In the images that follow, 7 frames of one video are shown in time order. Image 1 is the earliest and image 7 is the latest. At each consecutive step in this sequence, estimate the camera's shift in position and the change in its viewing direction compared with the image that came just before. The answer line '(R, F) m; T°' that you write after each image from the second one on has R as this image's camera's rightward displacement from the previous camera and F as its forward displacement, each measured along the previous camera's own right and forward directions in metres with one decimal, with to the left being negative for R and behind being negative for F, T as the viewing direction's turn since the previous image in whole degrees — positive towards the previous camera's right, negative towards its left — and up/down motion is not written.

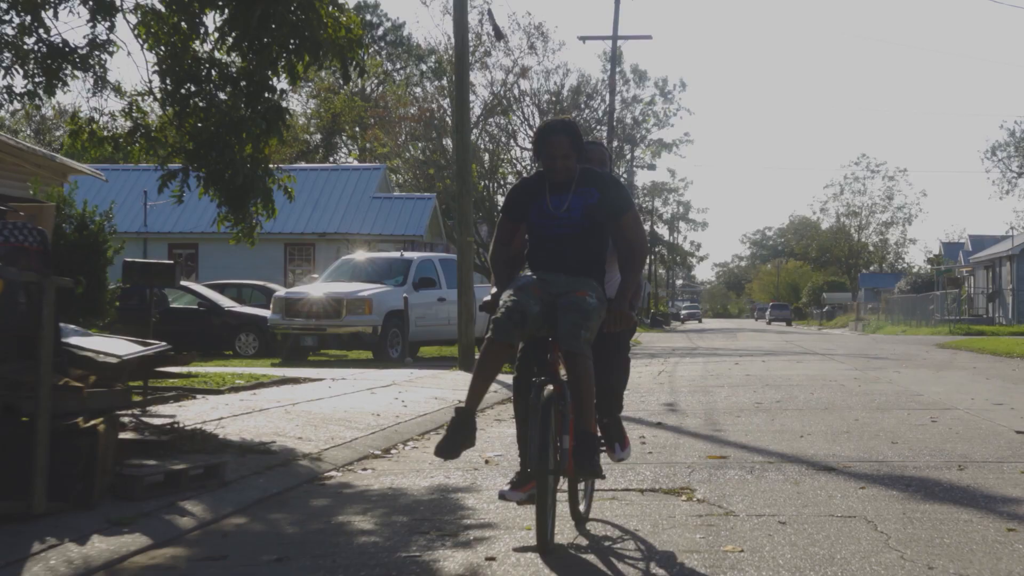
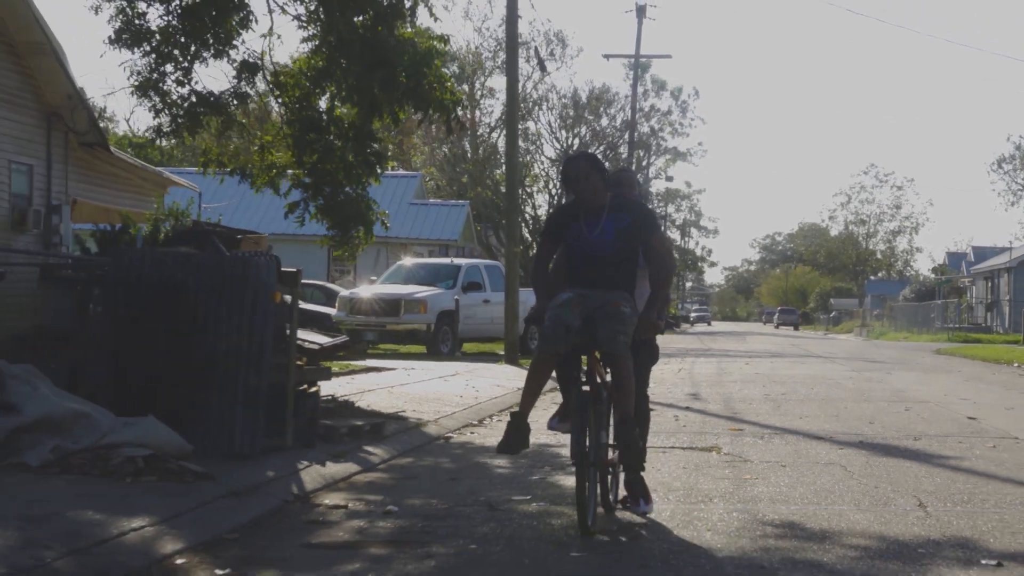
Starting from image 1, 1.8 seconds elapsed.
(-0.3, -2.5) m; 0°
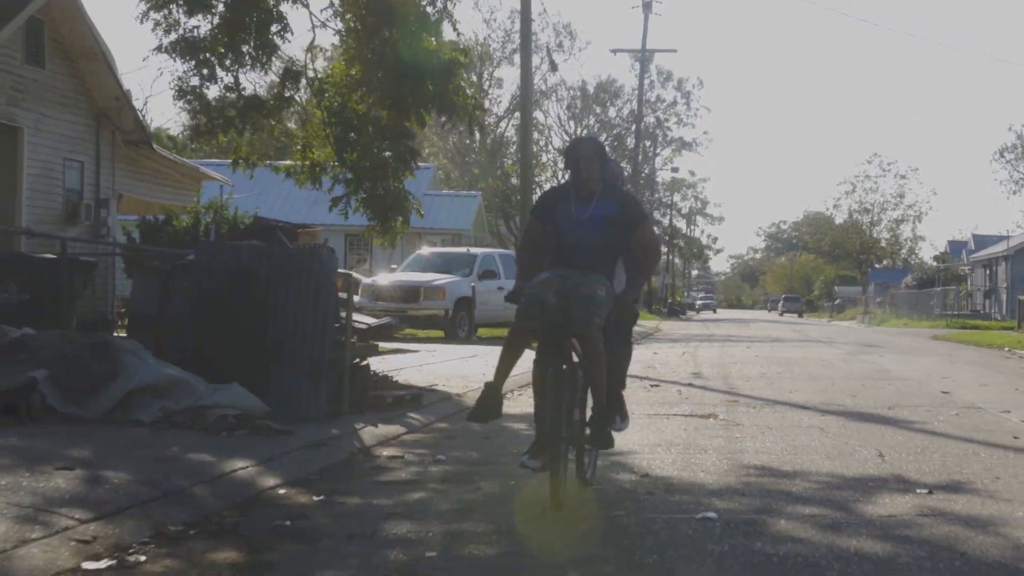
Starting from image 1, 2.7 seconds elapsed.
(-0.1, -1.3) m; 0°
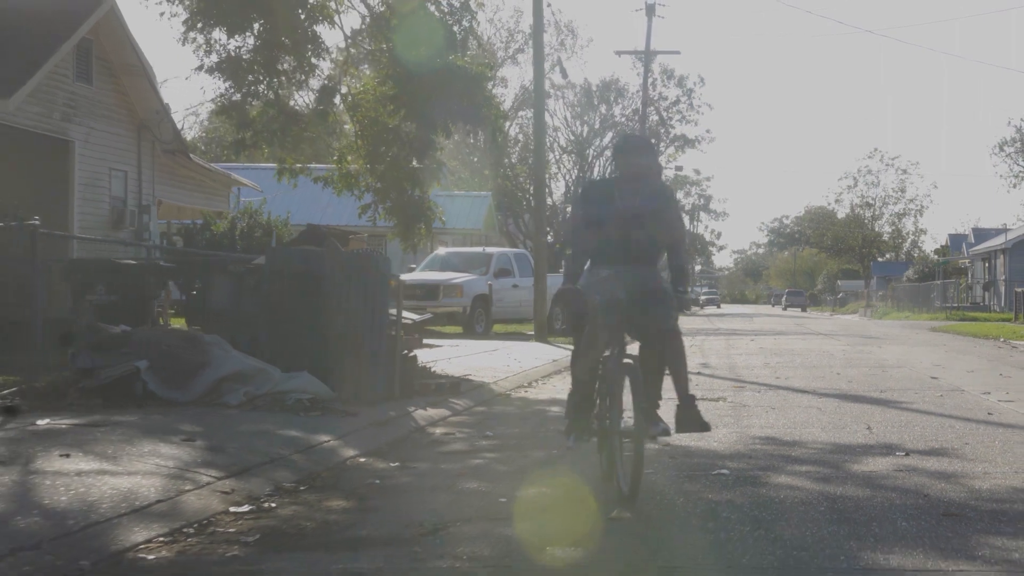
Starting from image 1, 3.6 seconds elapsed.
(-0.1, -1.1) m; 0°
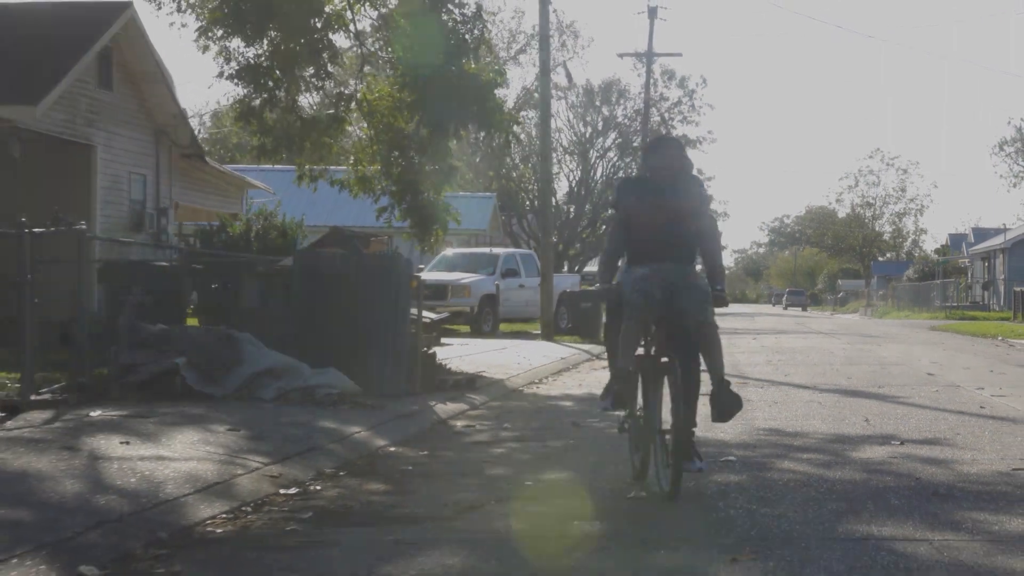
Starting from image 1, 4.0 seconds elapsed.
(-0.1, -0.5) m; 0°
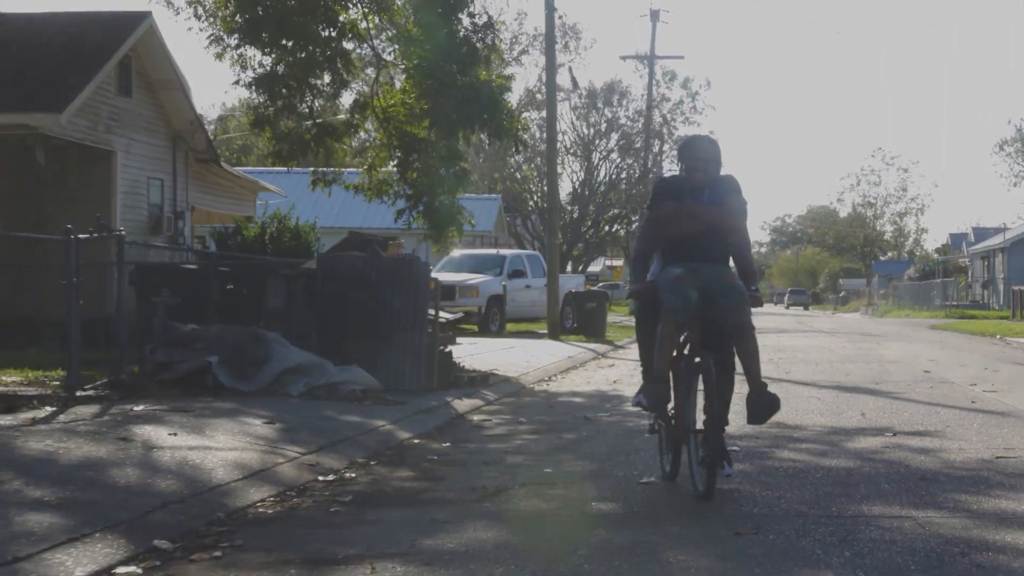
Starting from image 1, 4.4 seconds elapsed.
(-0.1, -0.5) m; 0°
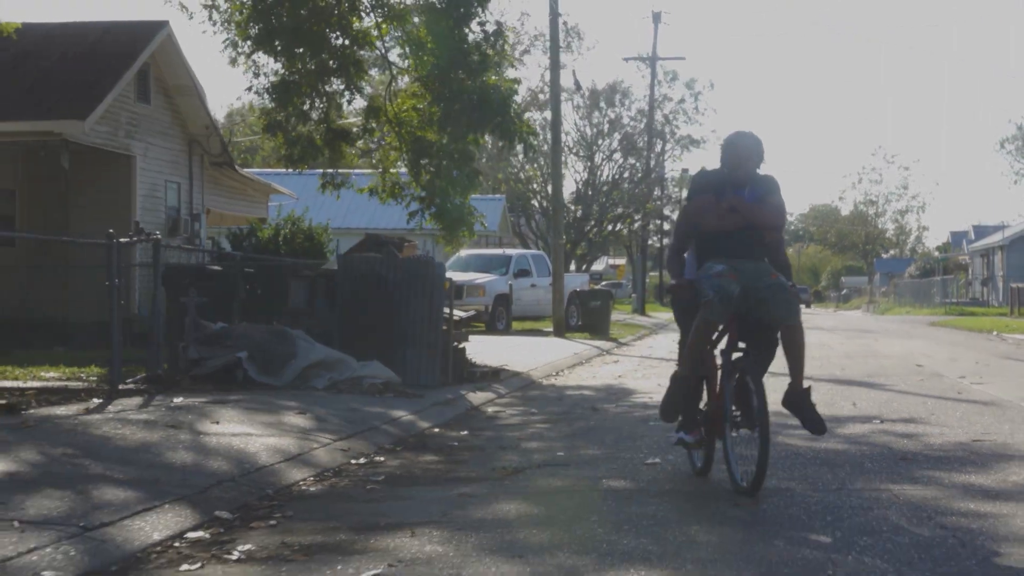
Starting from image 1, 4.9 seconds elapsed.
(0.0, -0.6) m; 0°
